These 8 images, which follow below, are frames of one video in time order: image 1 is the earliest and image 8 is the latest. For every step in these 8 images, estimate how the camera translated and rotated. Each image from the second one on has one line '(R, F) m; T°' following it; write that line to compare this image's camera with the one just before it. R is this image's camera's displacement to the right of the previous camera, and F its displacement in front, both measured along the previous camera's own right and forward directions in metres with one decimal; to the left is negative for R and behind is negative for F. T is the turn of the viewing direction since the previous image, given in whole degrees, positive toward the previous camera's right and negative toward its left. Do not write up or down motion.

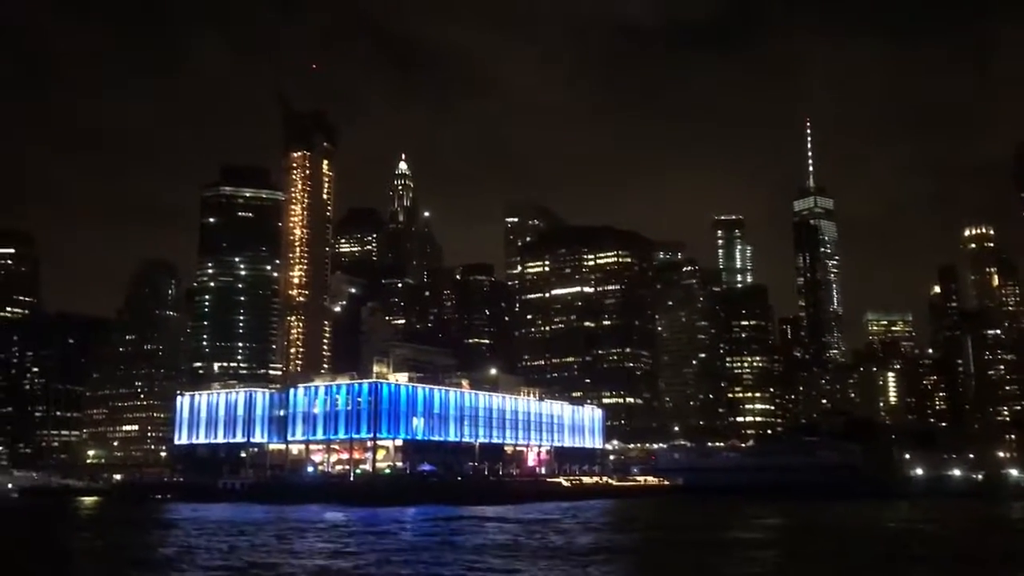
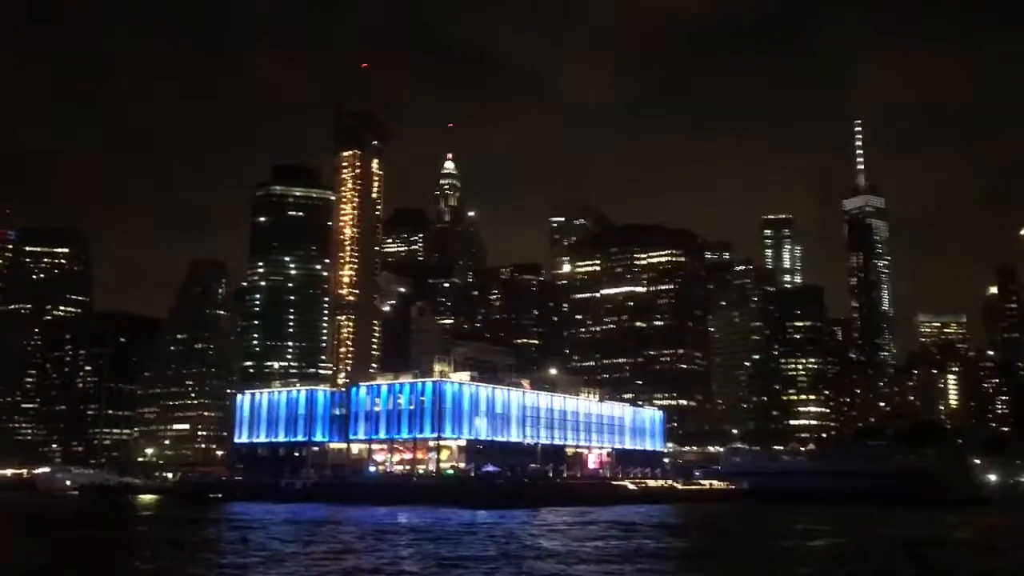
(-3.4, +2.8) m; -2°
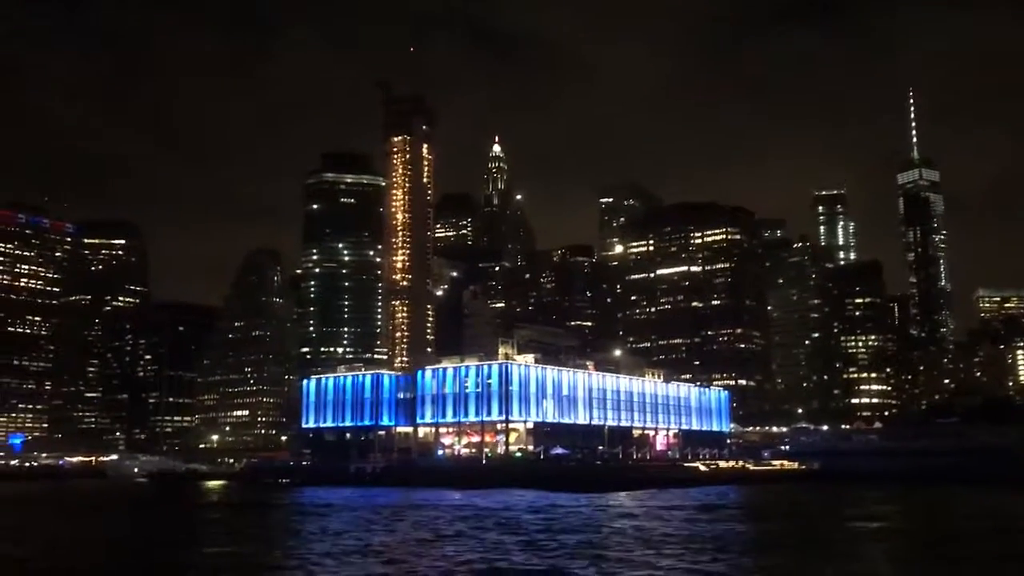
(-2.8, +1.6) m; -3°
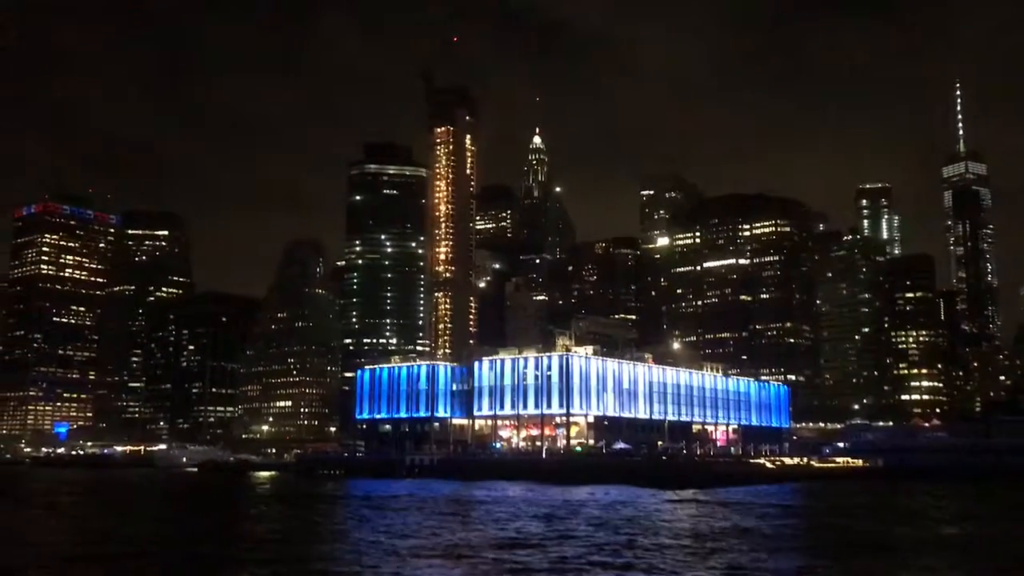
(-3.7, +2.9) m; -2°
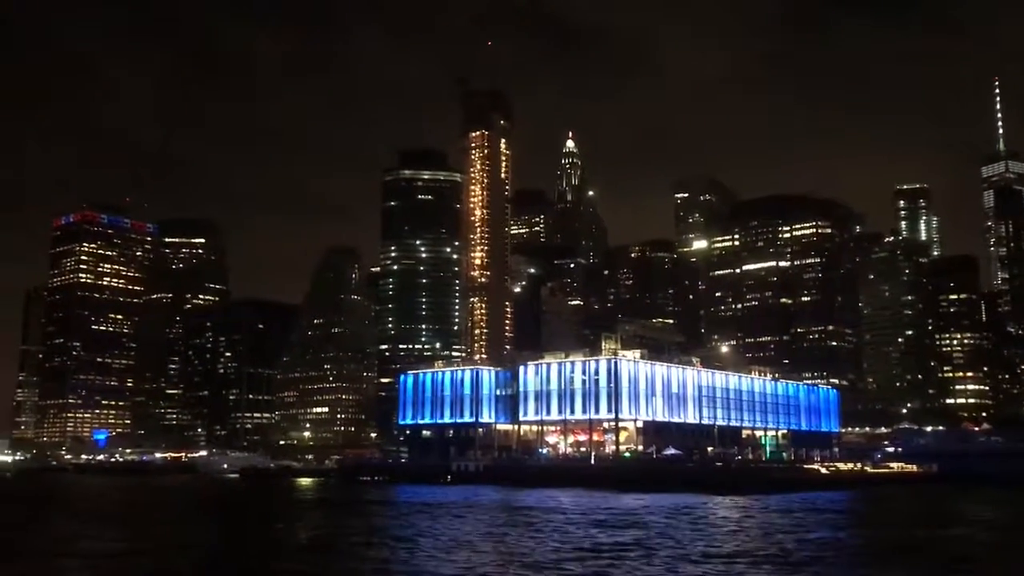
(-2.1, +1.9) m; -2°
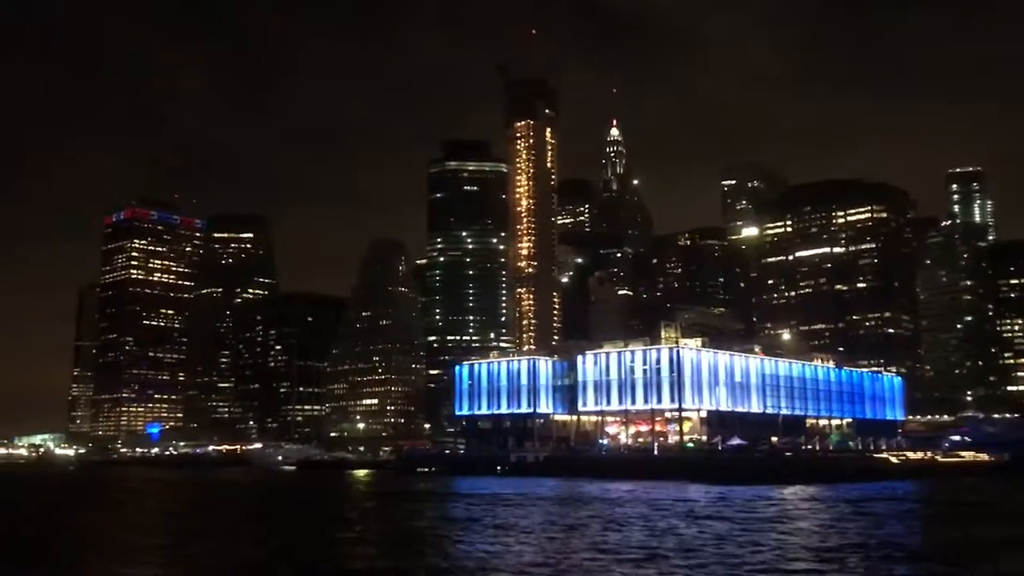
(-2.2, +1.7) m; -2°
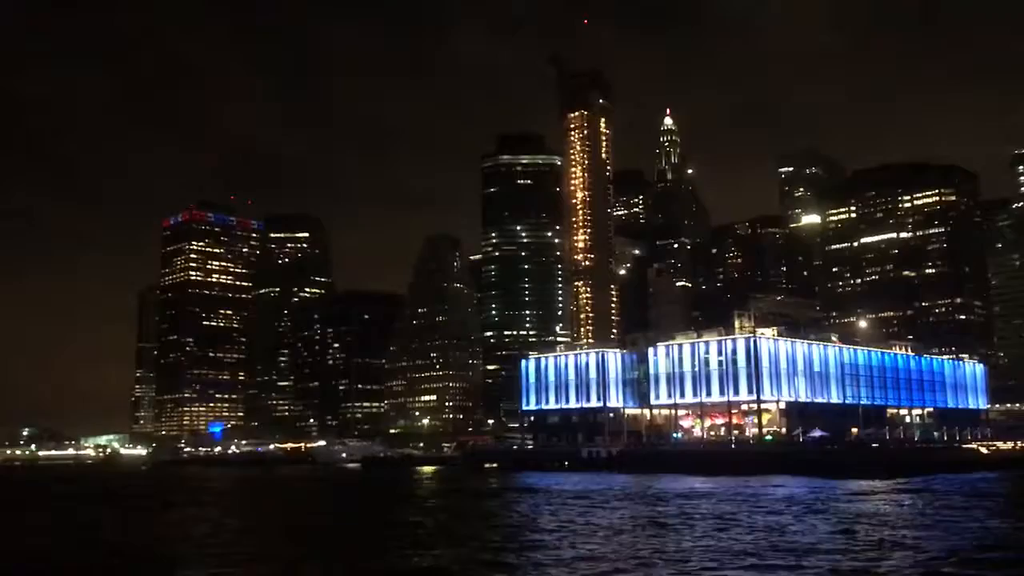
(-2.3, +2.5) m; -3°
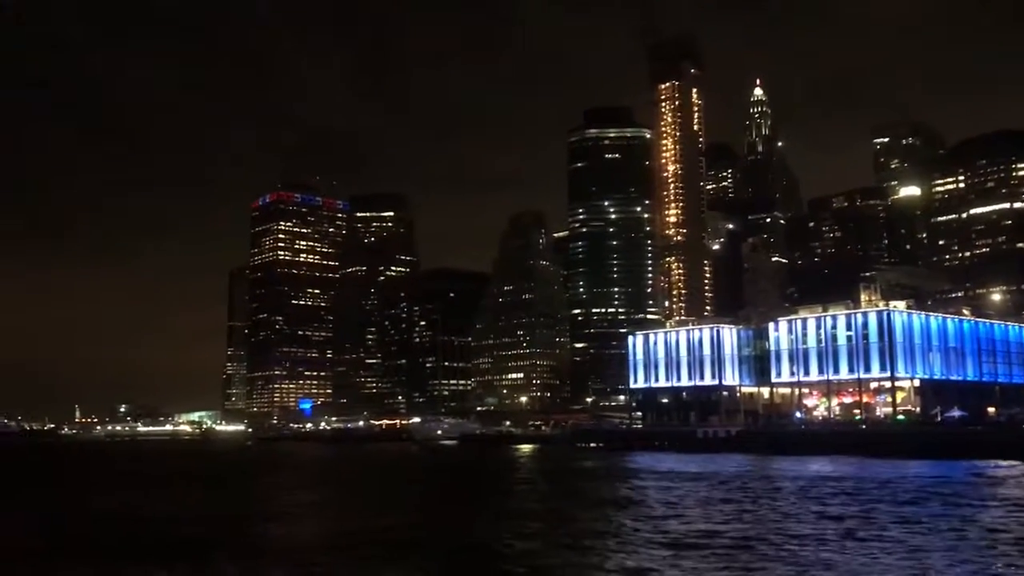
(-4.4, +4.1) m; -5°
